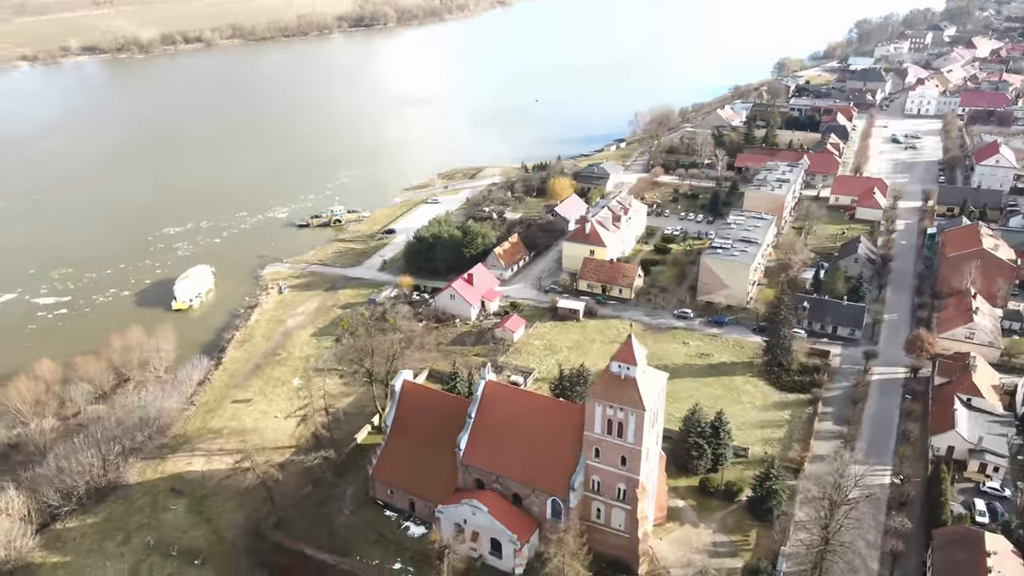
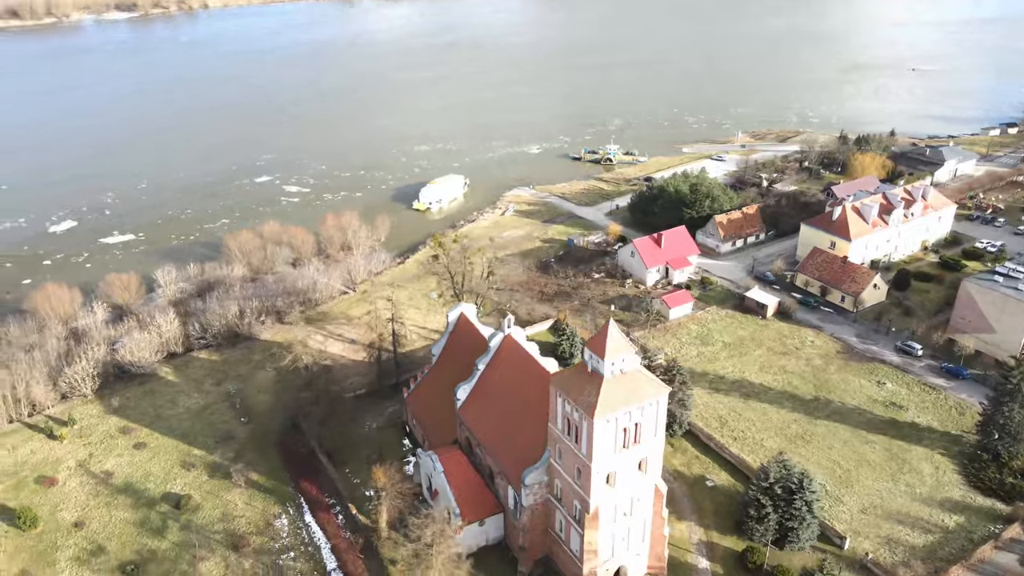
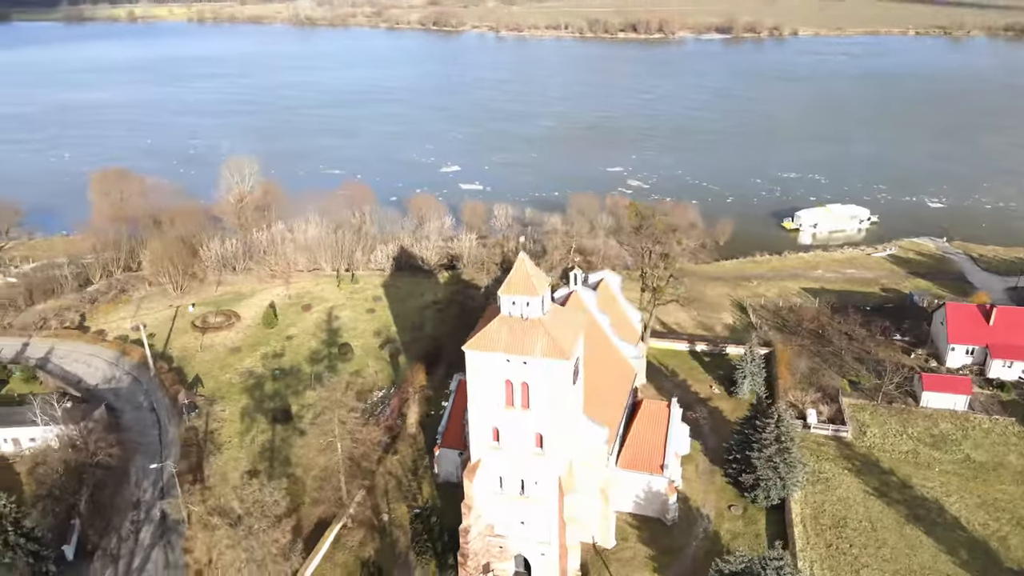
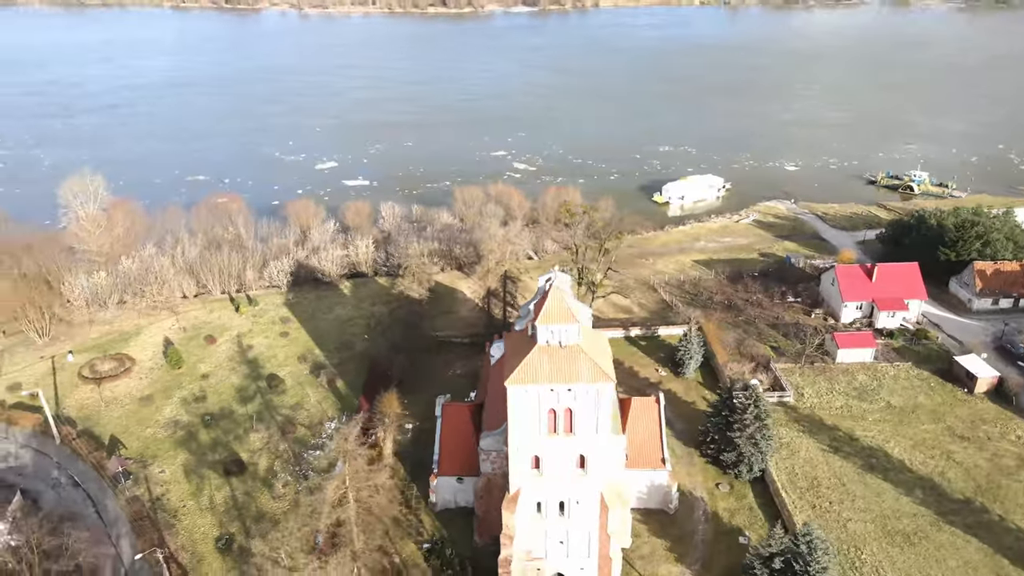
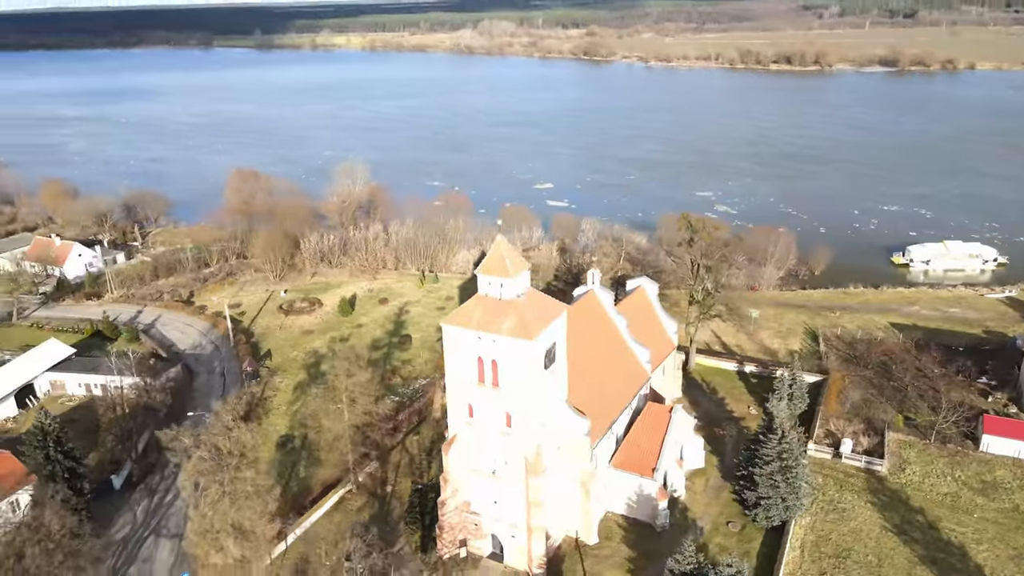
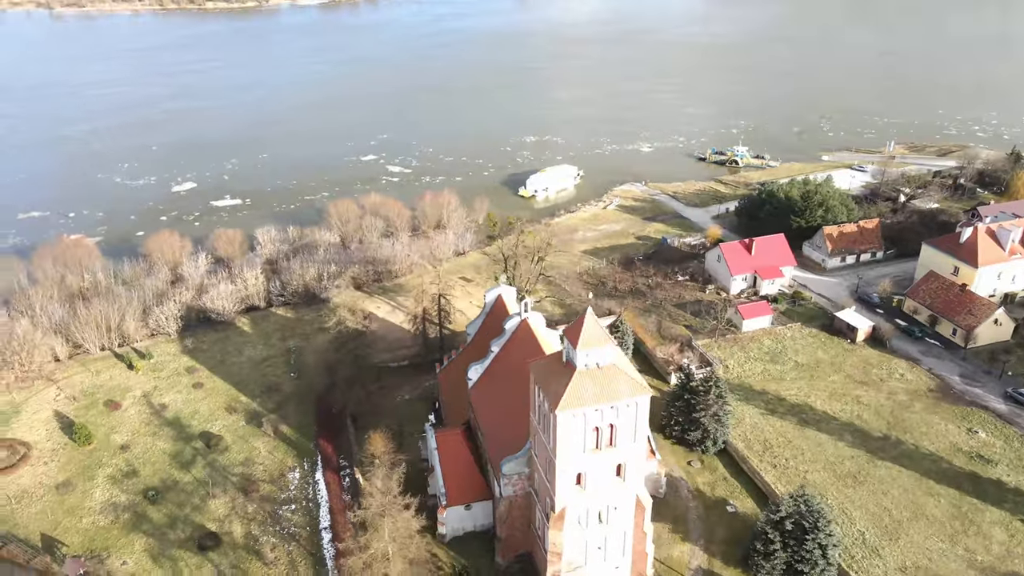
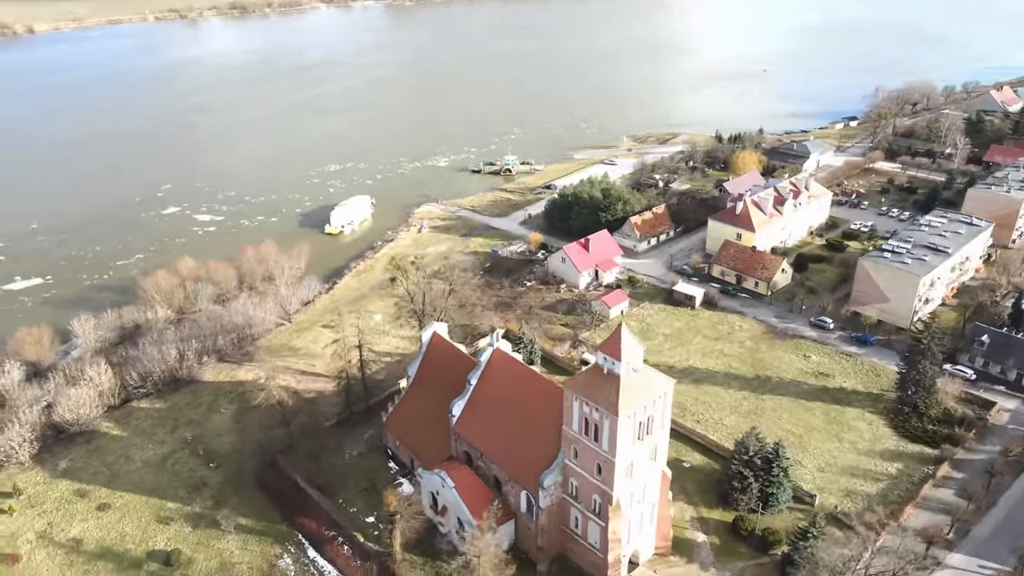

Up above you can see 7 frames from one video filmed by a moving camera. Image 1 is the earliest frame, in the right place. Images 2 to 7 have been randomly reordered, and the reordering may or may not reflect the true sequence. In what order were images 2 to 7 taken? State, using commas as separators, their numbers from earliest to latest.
7, 2, 6, 4, 3, 5
